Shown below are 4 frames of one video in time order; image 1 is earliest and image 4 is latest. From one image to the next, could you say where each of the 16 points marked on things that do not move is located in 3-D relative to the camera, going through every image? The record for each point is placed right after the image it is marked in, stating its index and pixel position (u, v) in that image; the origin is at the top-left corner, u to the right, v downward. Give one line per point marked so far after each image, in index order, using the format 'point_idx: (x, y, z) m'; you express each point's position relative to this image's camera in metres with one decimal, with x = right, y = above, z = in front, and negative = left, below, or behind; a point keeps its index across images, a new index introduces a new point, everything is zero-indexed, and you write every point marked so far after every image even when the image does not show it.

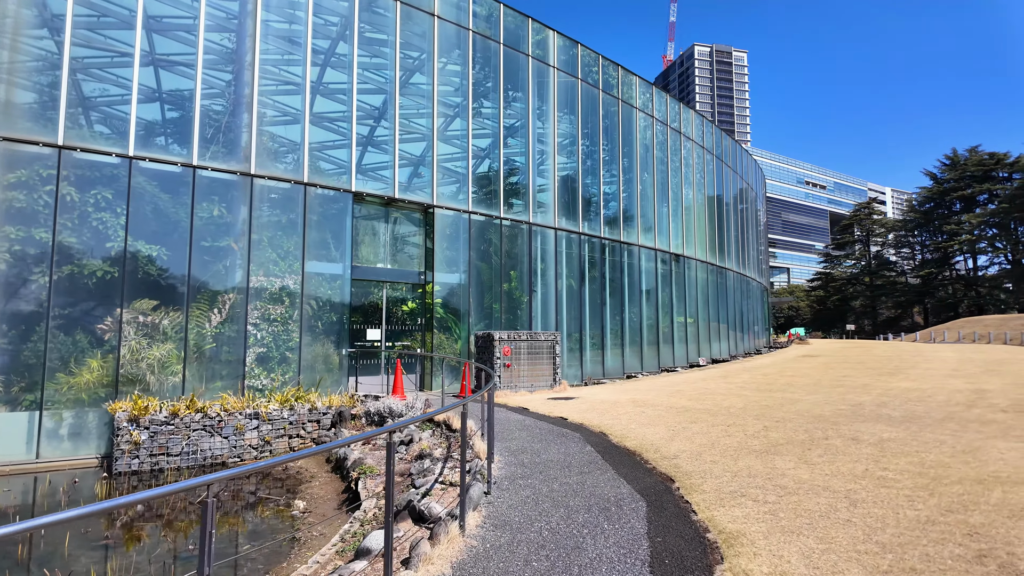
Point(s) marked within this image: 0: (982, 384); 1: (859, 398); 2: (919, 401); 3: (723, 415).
0: (+9.5, -2.0, +12.6) m
1: (+6.1, -1.9, +11.0) m
2: (+6.8, -1.9, +10.5) m
3: (+3.0, -1.8, +8.9) m
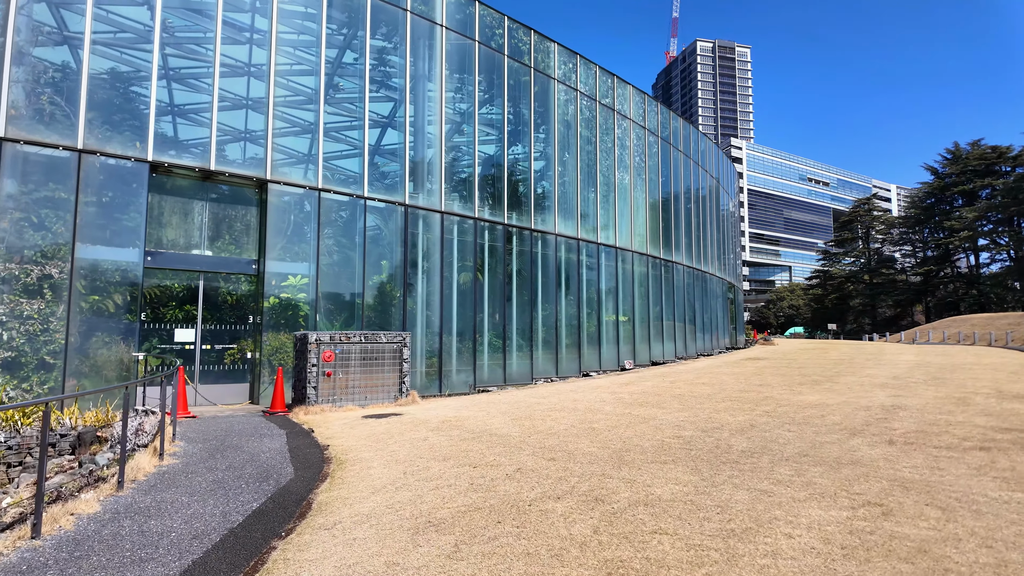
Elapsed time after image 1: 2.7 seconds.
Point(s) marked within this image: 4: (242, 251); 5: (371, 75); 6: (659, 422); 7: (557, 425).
0: (+6.4, -1.8, +10.1) m
1: (+3.0, -1.8, +8.6) m
2: (+3.7, -1.8, +8.1) m
3: (-0.1, -1.7, +6.5) m
4: (-5.5, +0.7, +12.9) m
5: (-3.3, +5.1, +14.8) m
6: (+2.0, -1.8, +8.3) m
7: (+0.6, -1.8, +8.1) m
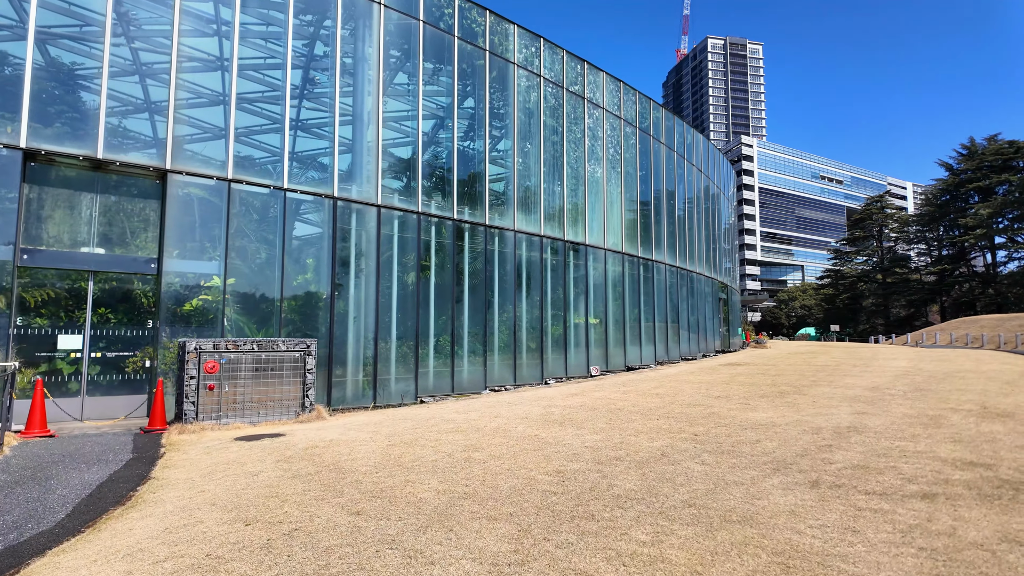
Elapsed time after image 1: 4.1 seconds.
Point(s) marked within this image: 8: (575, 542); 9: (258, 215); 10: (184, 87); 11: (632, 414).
0: (+4.9, -1.8, +8.7) m
1: (+1.5, -1.8, +7.2) m
2: (+2.2, -1.8, +6.7) m
3: (-1.6, -1.7, +5.2) m
4: (-6.9, +0.7, +11.7) m
5: (-4.7, +5.0, +13.5) m
6: (+0.5, -1.8, +7.0) m
7: (-0.9, -1.8, +6.7) m
8: (+0.5, -1.6, +3.9) m
9: (-5.1, +1.5, +12.8) m
10: (-6.2, +3.8, +12.1) m
11: (+1.9, -2.0, +9.8) m
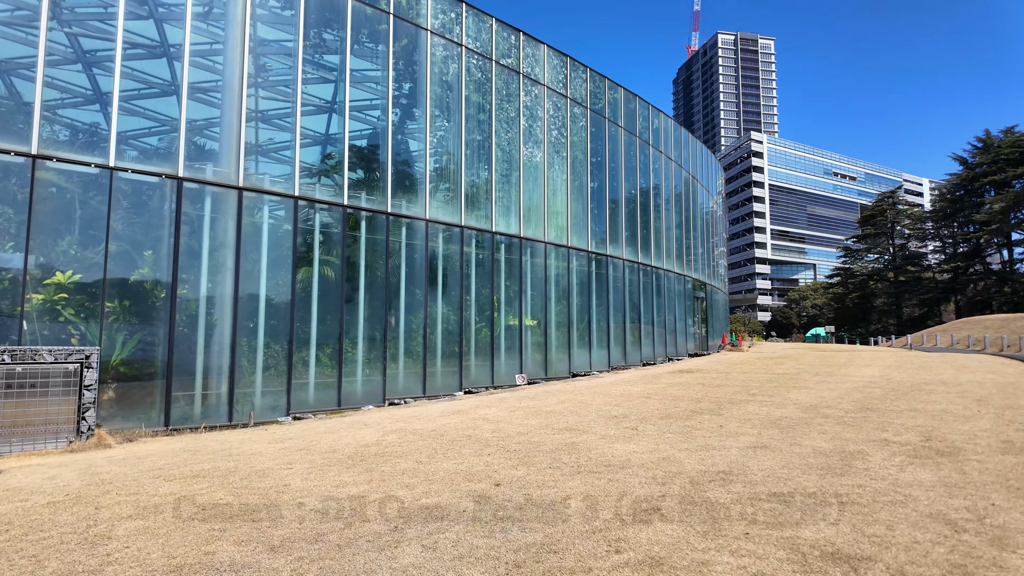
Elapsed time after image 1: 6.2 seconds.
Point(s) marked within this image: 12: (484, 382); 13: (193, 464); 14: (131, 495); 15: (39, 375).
0: (+2.6, -1.8, +6.5) m
1: (-0.9, -1.8, +5.1) m
2: (-0.2, -1.7, +4.5) m
3: (-4.1, -1.7, +3.2) m
4: (-9.2, +0.8, +9.8) m
5: (-7.0, +5.1, +11.5) m
6: (-1.9, -1.7, +4.9) m
7: (-3.3, -1.7, +4.7) m
8: (-2.0, -1.5, +1.8) m
9: (-7.4, +1.5, +10.8) m
10: (-8.5, +3.8, +10.1) m
11: (-0.5, -1.9, +7.6) m
12: (-0.7, -2.5, +16.6) m
13: (-3.4, -1.9, +6.8) m
14: (-3.2, -1.8, +5.5) m
15: (-6.2, -1.1, +8.2) m
